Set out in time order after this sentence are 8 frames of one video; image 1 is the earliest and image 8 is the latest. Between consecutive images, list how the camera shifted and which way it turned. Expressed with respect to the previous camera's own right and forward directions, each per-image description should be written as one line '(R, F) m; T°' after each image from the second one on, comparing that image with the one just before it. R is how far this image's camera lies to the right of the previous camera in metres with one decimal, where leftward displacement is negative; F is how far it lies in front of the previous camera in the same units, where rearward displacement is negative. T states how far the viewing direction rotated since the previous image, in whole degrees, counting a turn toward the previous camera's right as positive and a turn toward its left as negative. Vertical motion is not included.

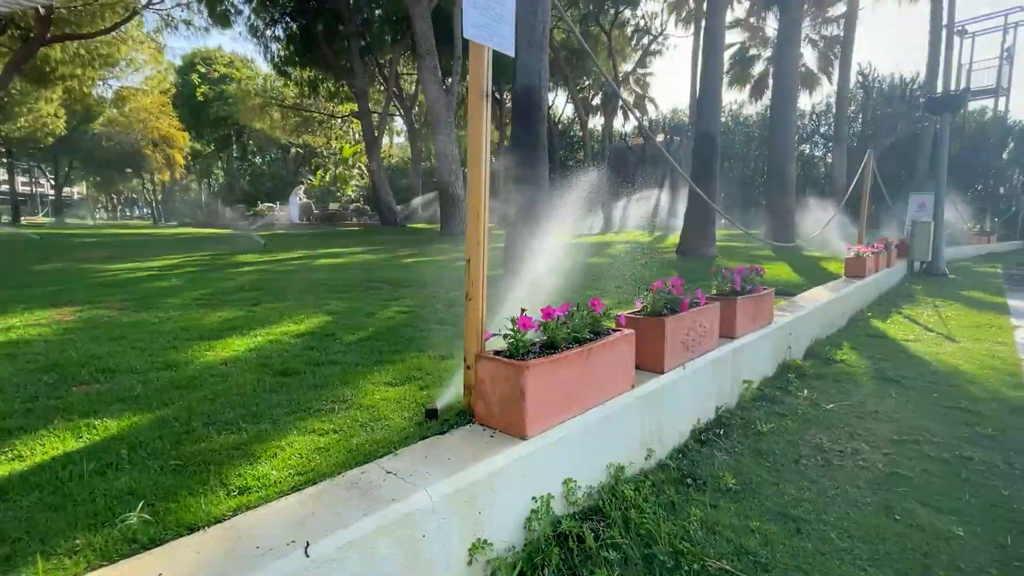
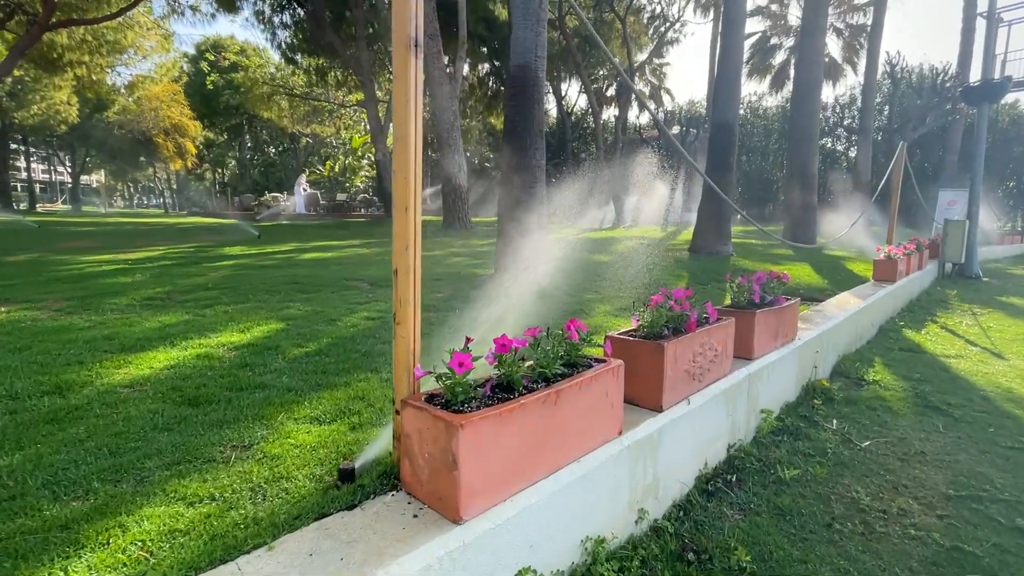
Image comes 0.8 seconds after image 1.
(+0.3, +0.7) m; -1°
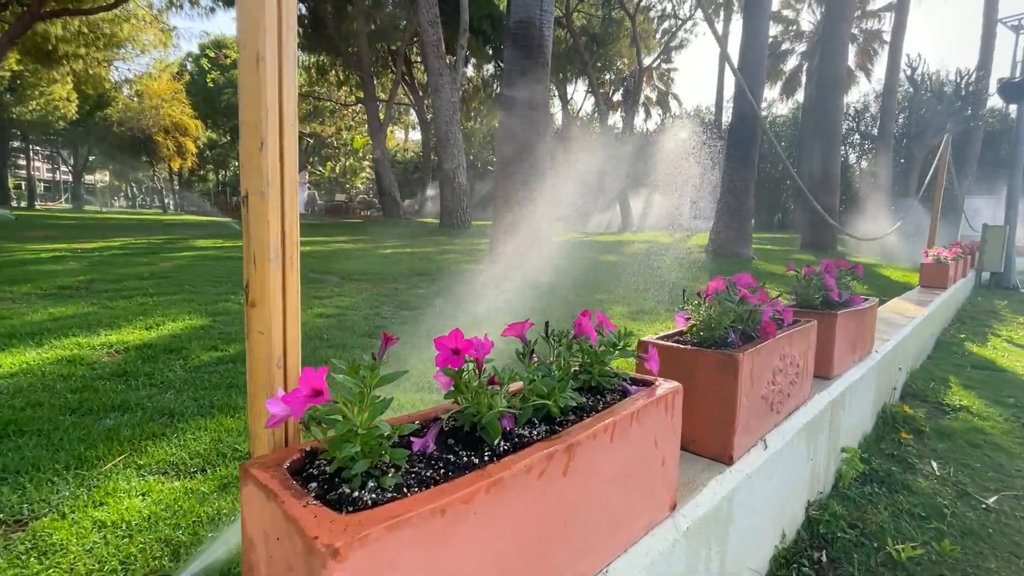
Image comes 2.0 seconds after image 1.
(+0.1, +1.0) m; 0°
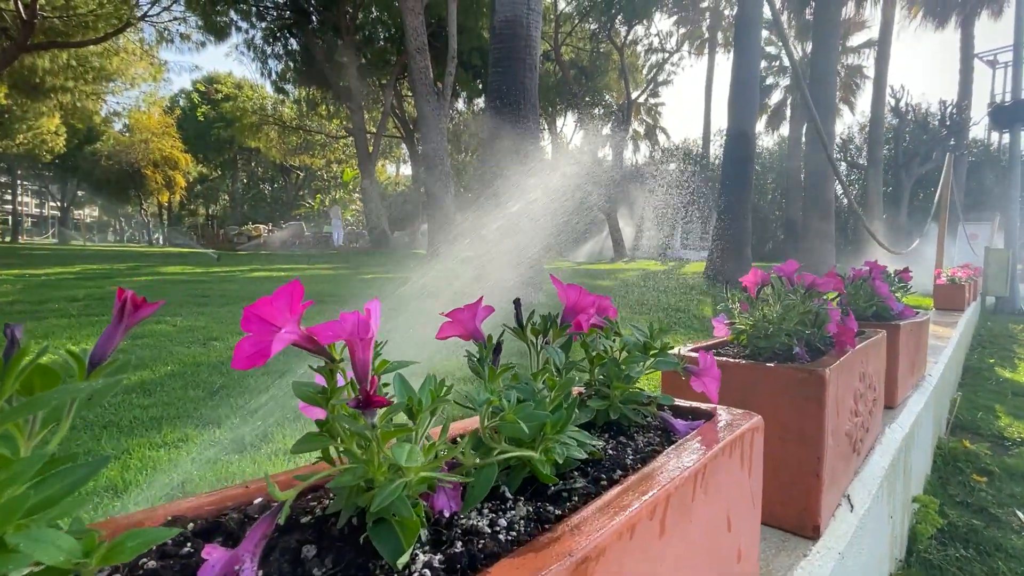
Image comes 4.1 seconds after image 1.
(0.0, +0.5) m; +1°
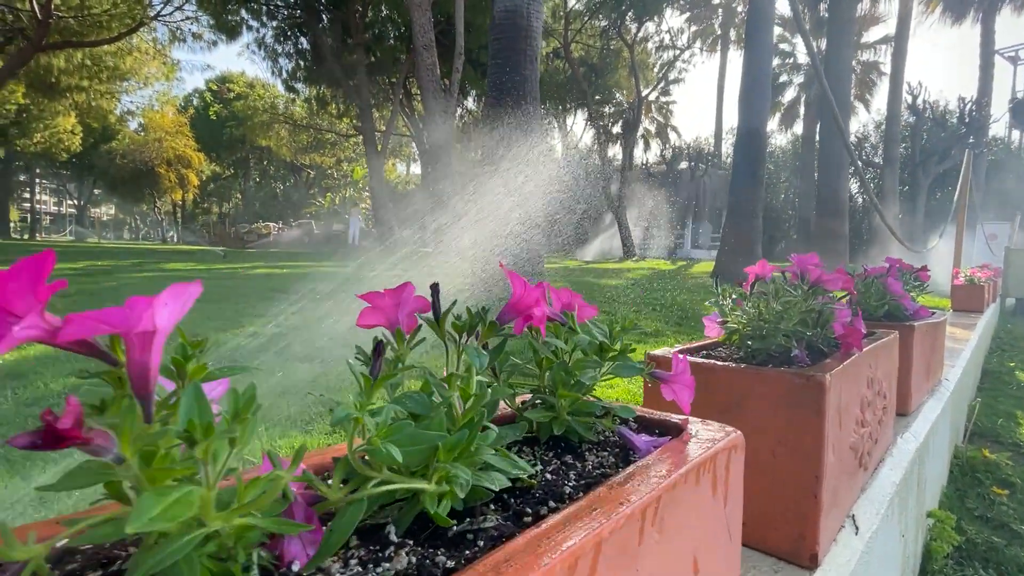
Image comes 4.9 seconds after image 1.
(+0.1, +0.1) m; -1°
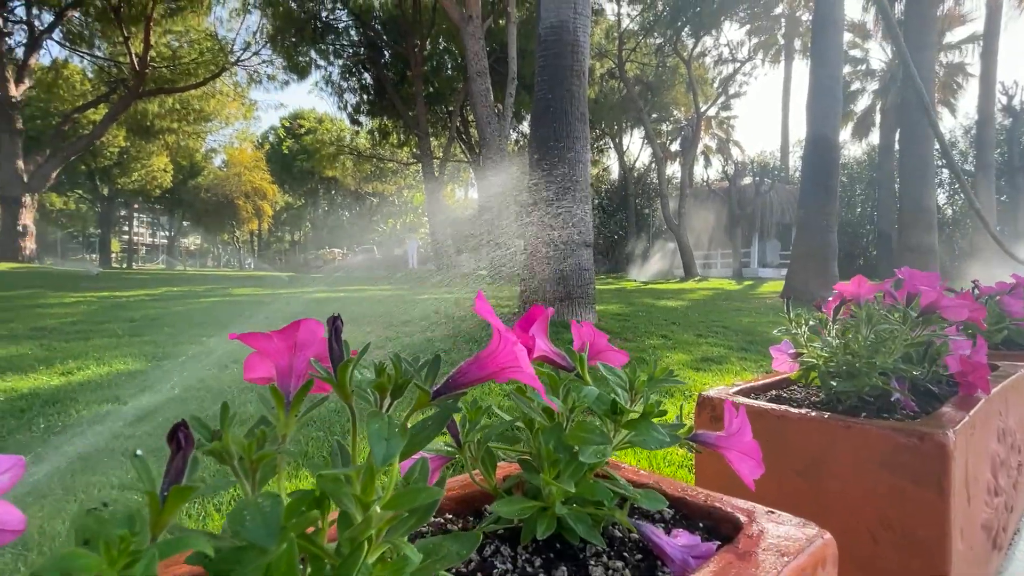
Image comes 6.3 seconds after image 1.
(+0.1, +0.2) m; -6°
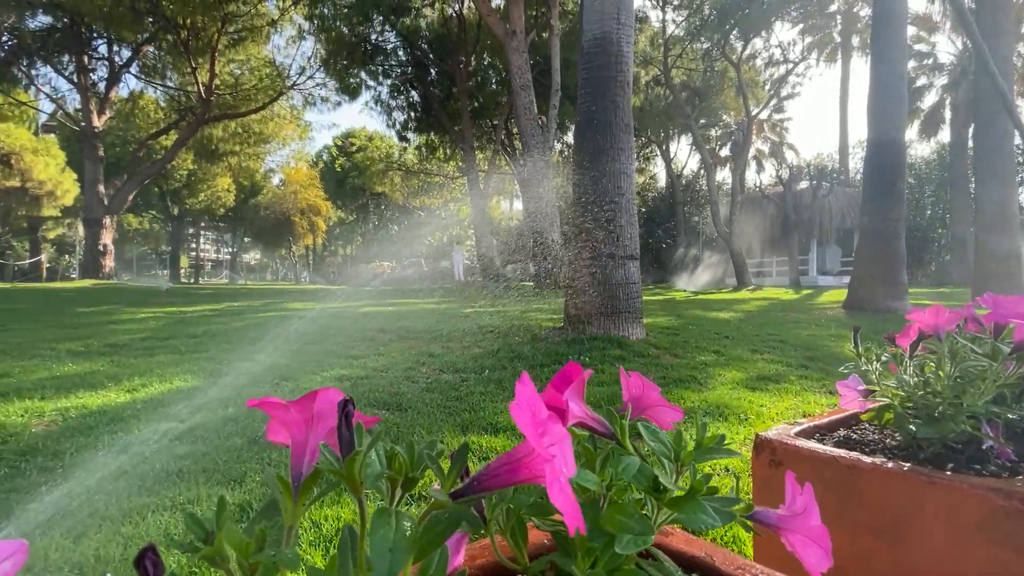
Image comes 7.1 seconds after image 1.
(0.0, 0.0) m; -5°
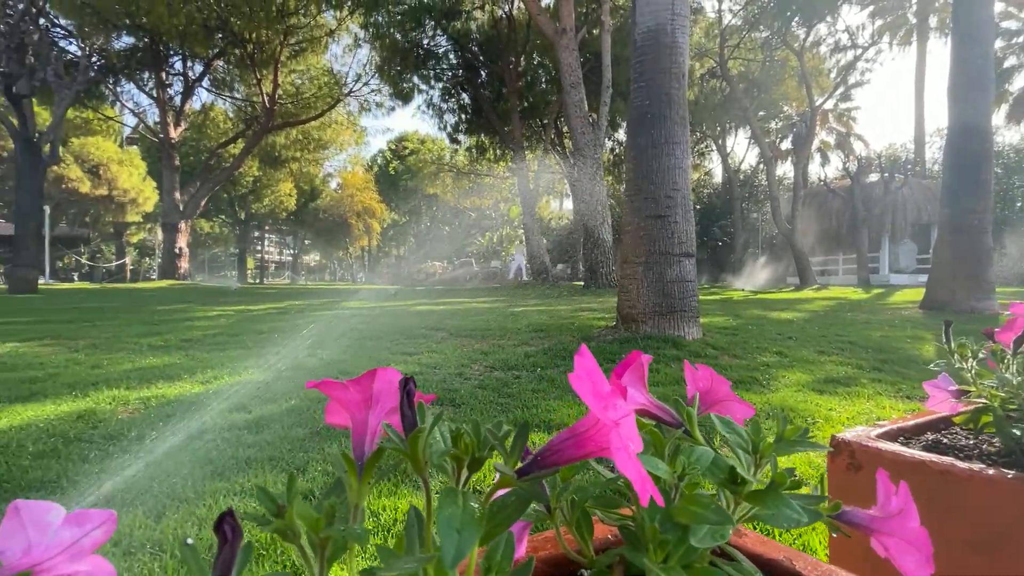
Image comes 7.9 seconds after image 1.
(0.0, 0.0) m; -6°
